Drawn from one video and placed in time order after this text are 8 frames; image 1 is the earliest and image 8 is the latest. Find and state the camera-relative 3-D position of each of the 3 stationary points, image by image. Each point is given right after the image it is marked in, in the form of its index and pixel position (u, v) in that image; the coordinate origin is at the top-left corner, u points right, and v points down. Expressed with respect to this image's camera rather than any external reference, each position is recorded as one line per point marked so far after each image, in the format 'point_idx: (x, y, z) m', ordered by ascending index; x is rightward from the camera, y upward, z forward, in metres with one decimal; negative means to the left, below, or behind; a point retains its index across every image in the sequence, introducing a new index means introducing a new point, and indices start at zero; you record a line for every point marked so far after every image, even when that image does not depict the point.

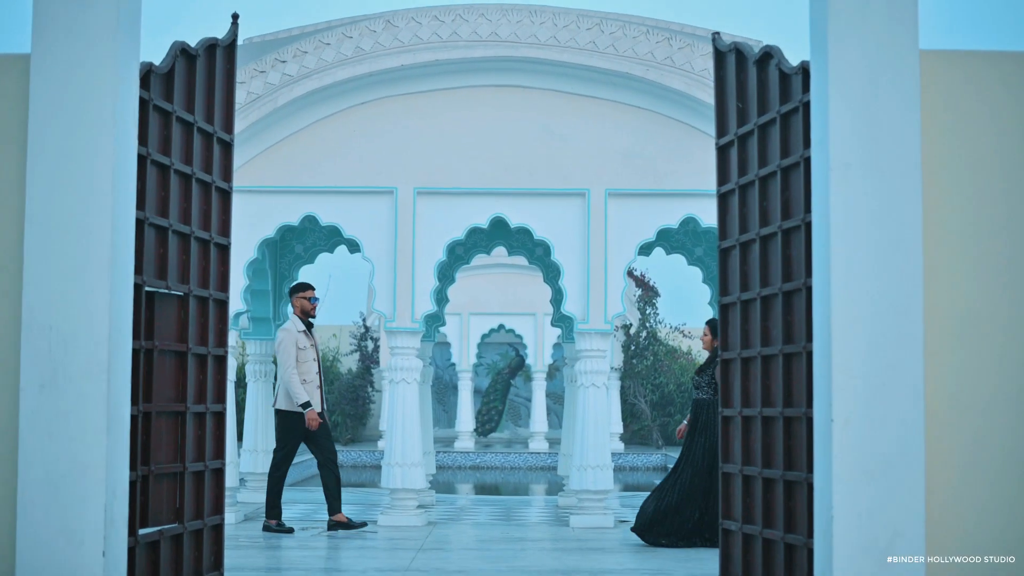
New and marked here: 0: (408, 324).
0: (-0.5, -0.2, +8.9) m
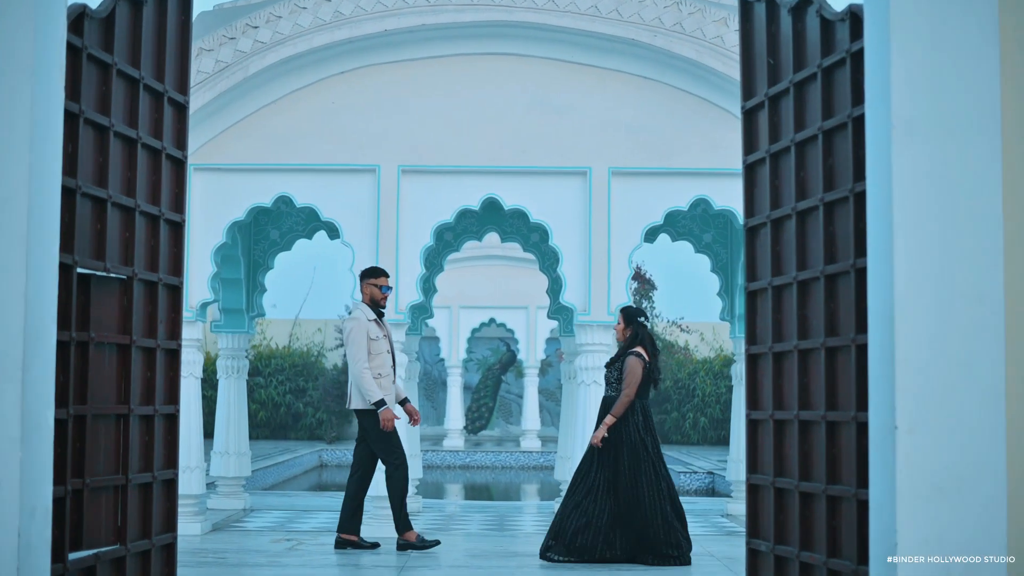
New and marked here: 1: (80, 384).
0: (-0.5, -0.1, +8.1) m
1: (-1.1, -0.2, +4.7) m
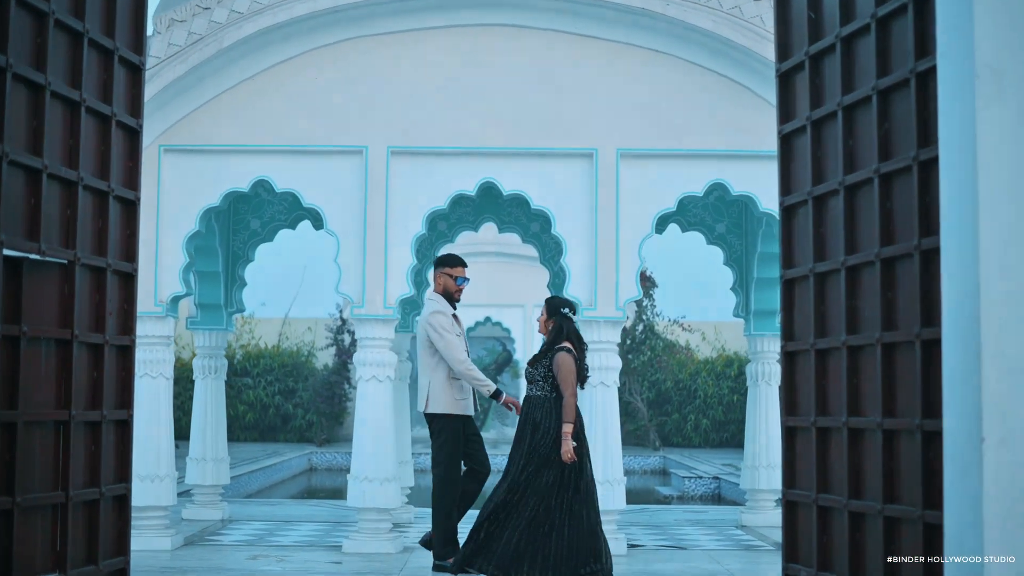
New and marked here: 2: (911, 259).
0: (-0.5, -0.1, +7.4) m
1: (-1.1, -0.2, +4.0) m
2: (+0.8, +0.1, +3.9) m
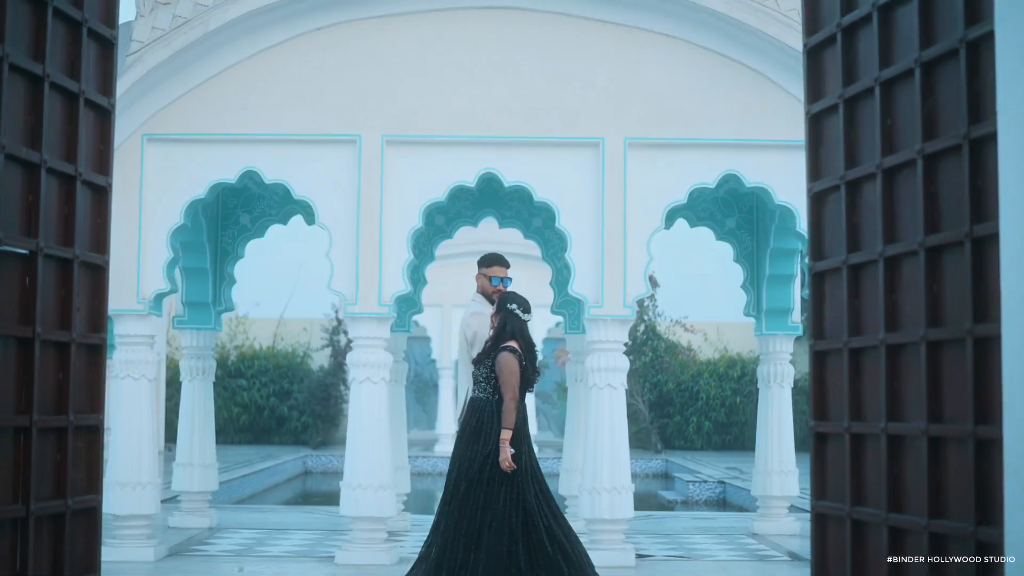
0: (-0.5, -0.1, +7.0) m
1: (-1.1, -0.2, +3.6) m
2: (+0.8, +0.1, +3.5) m
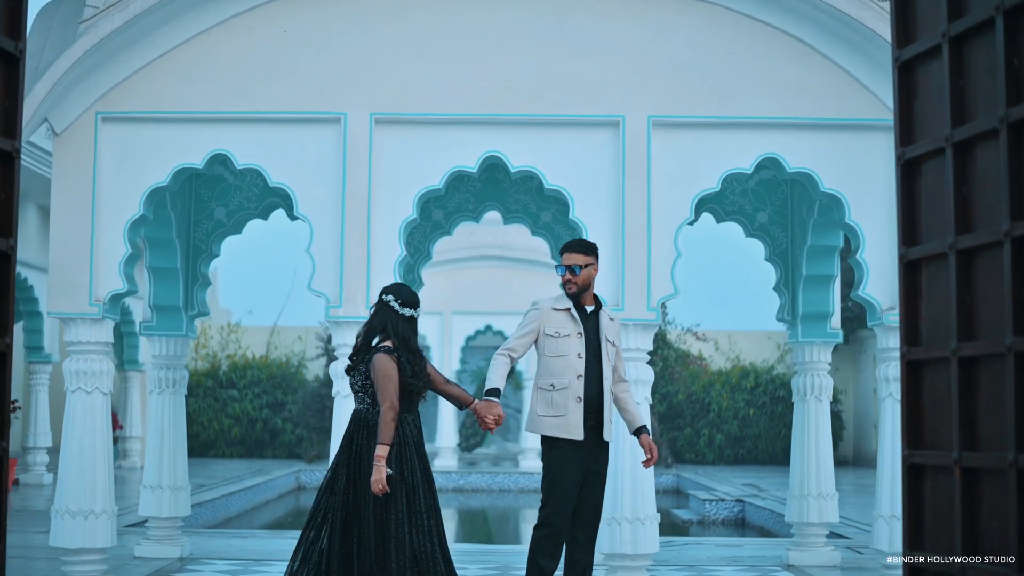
0: (-0.5, -0.1, +6.1) m
1: (-1.0, -0.2, +2.7) m
2: (+0.9, +0.1, +2.6) m
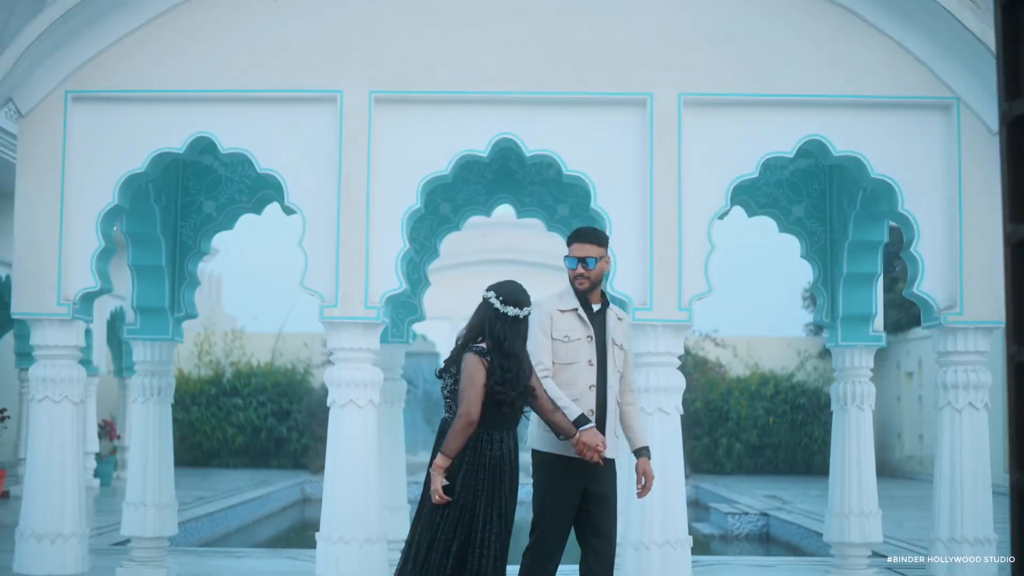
0: (-0.5, -0.1, +5.5) m
1: (-1.0, -0.2, +2.1) m
2: (+0.9, +0.1, +2.0) m
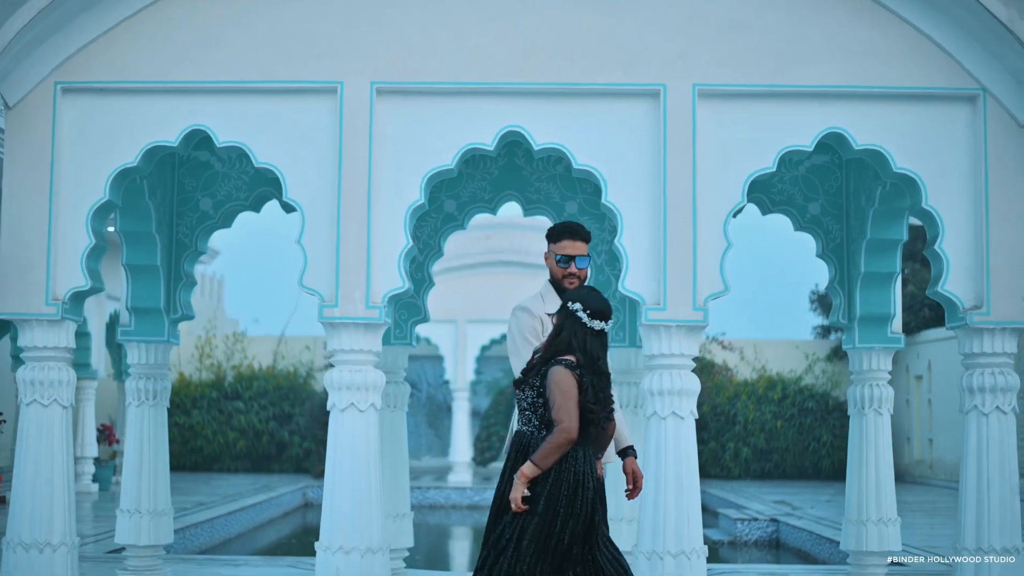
0: (-0.4, -0.1, +5.3) m
1: (-1.0, -0.1, +1.8) m
2: (+0.9, +0.1, +1.8) m
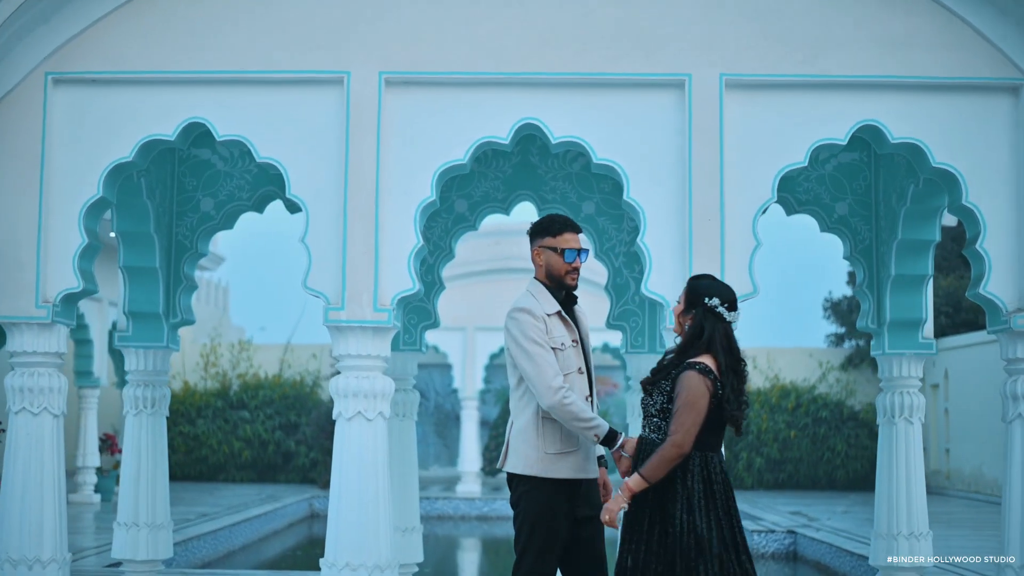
0: (-0.4, -0.1, +5.0) m
1: (-1.0, -0.1, +1.6) m
2: (+0.9, +0.1, +1.5) m
